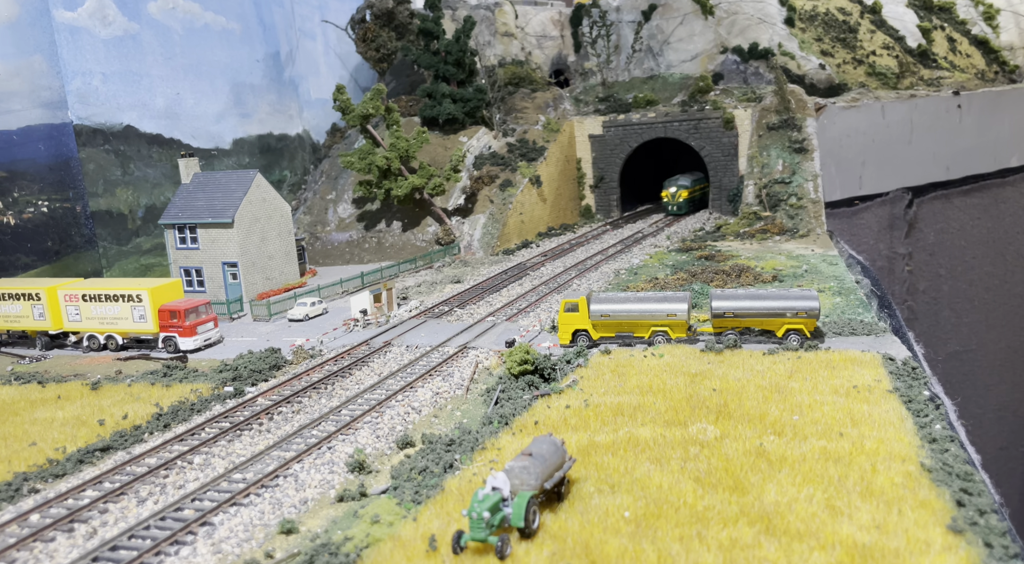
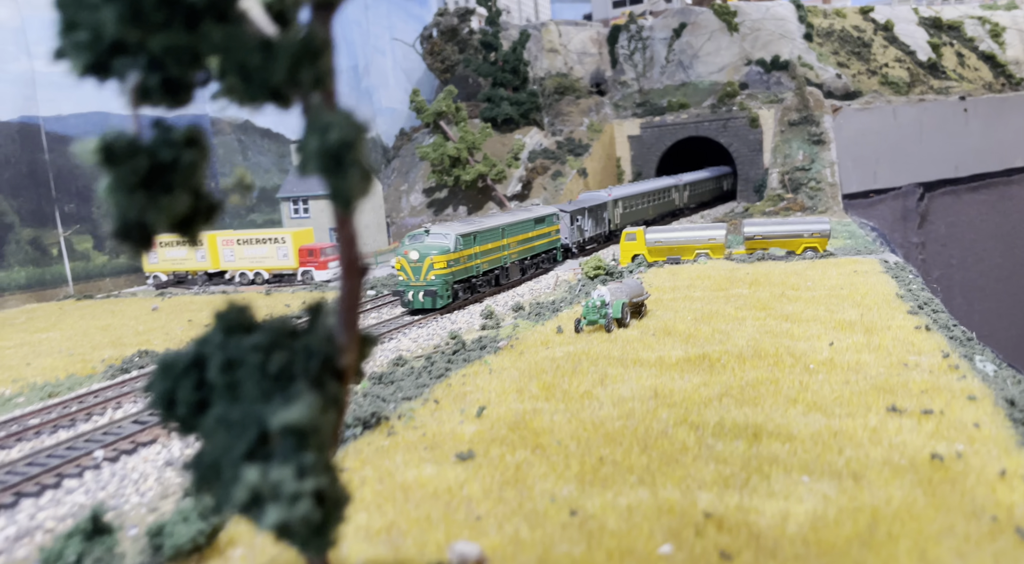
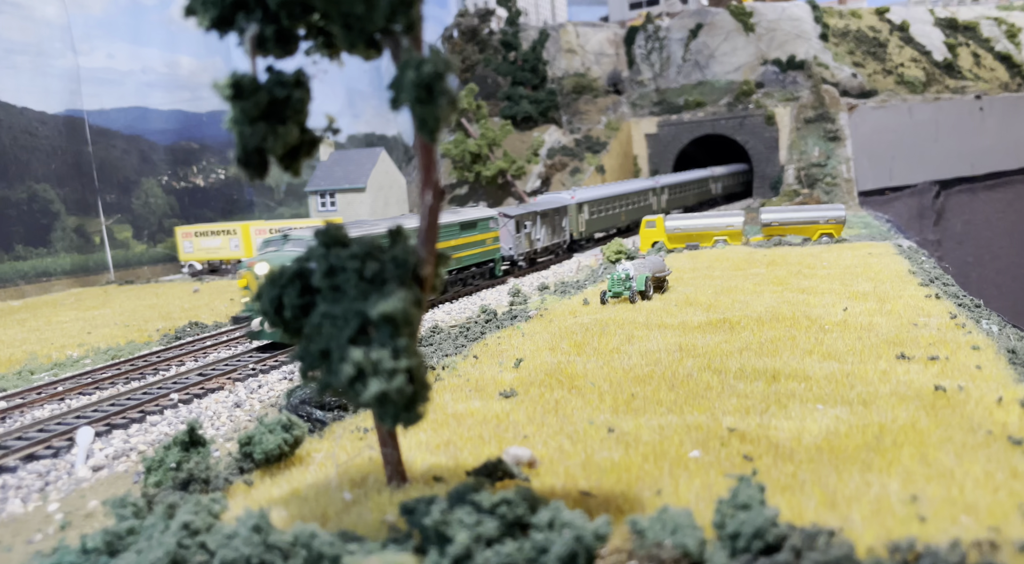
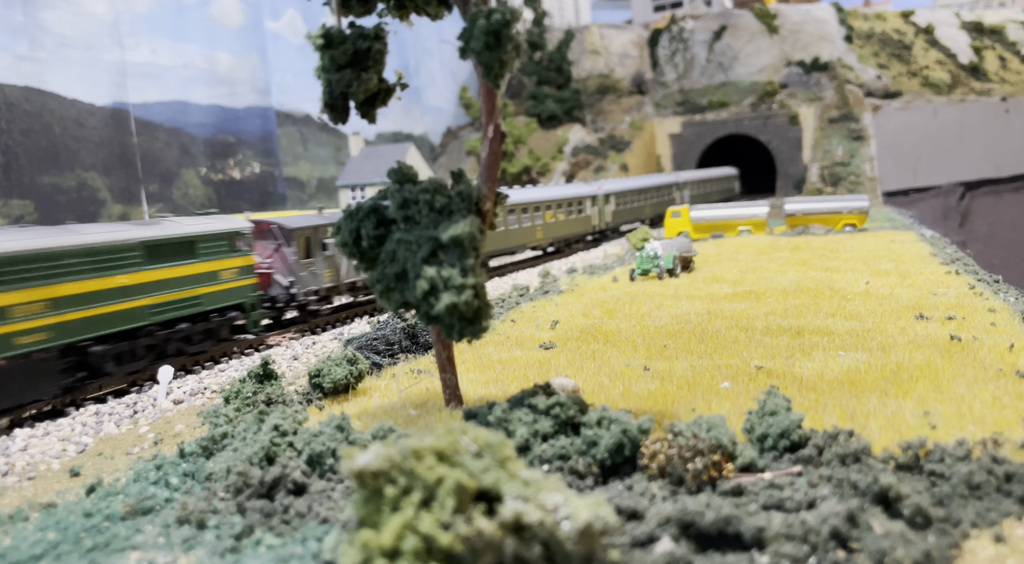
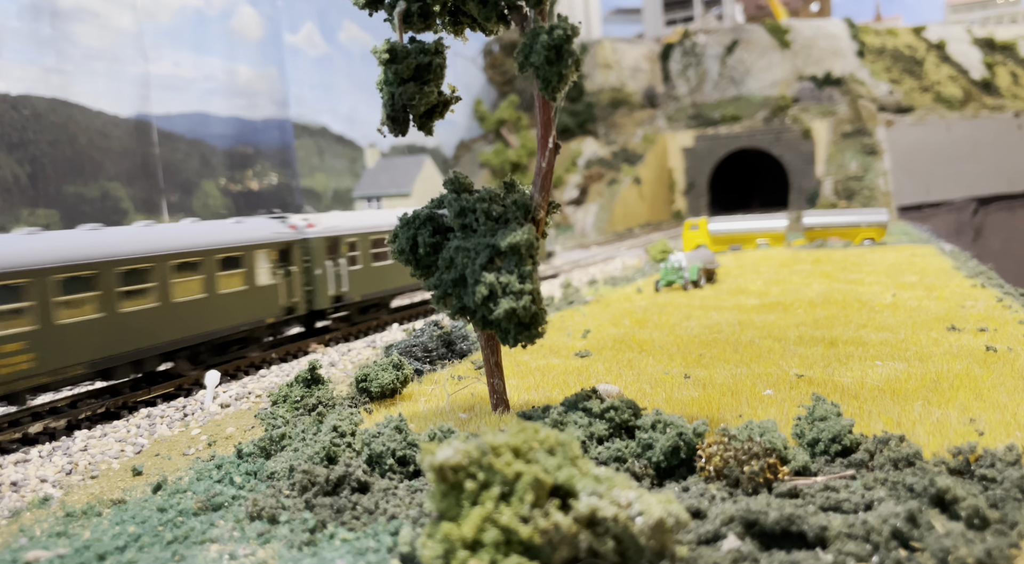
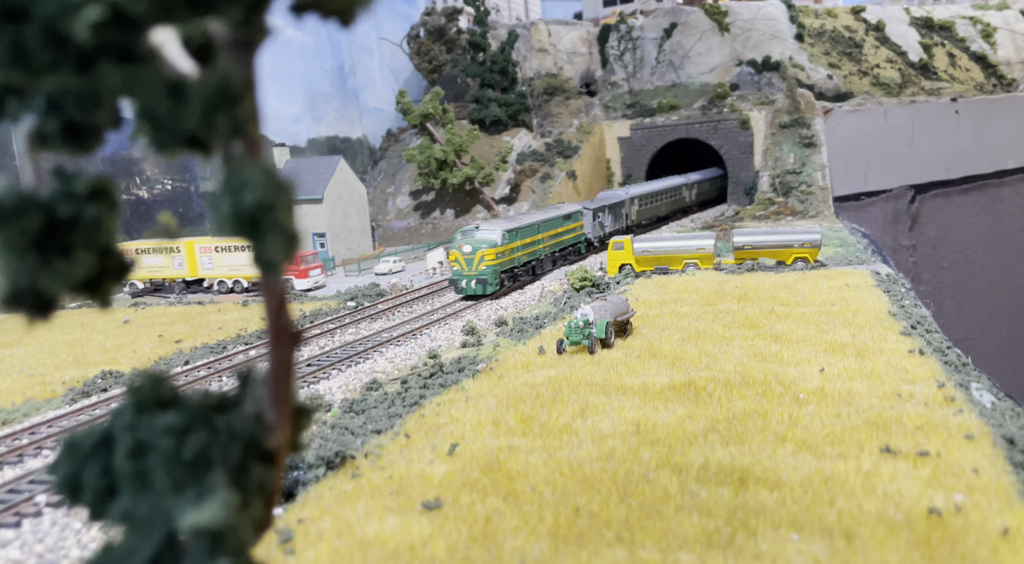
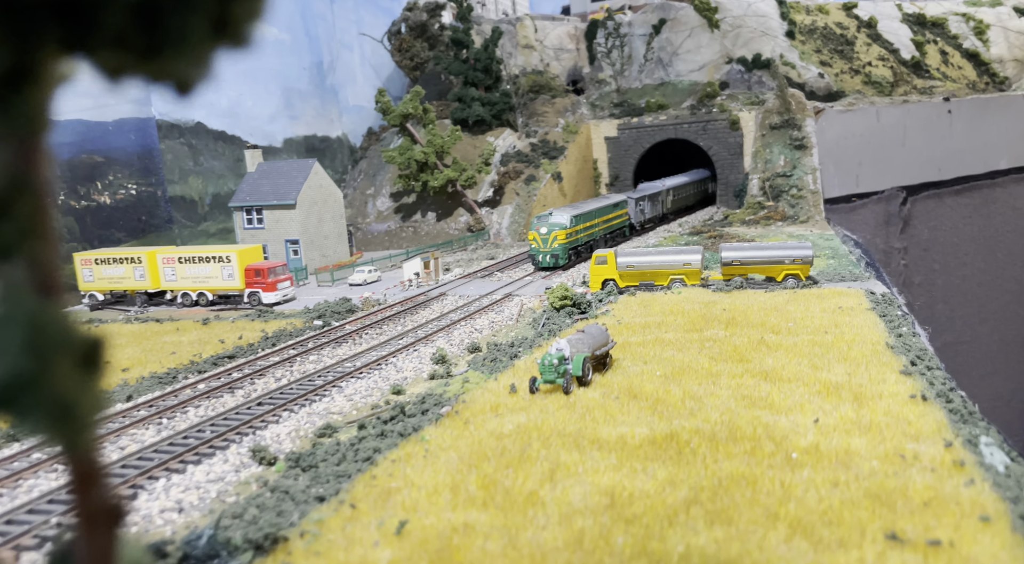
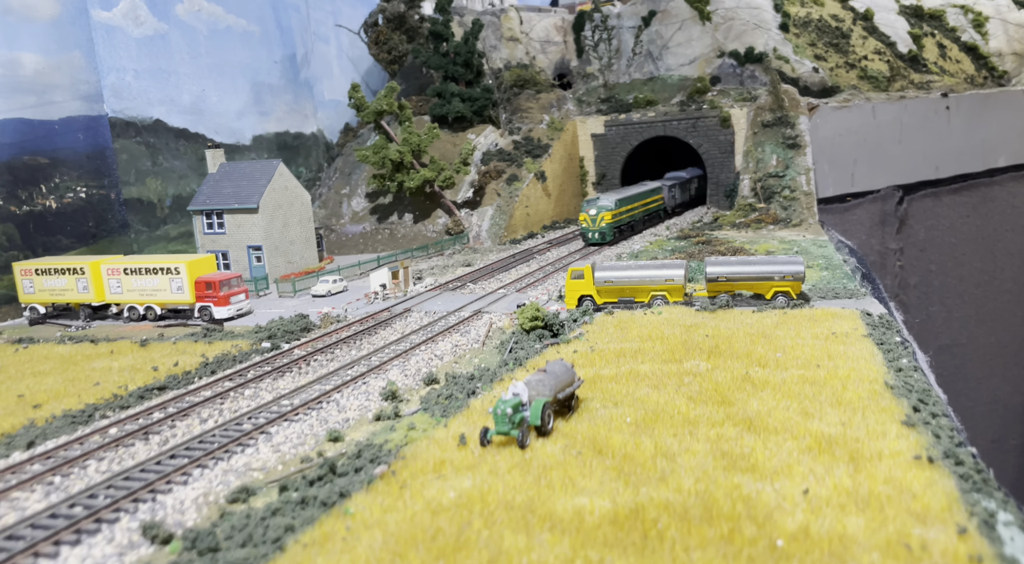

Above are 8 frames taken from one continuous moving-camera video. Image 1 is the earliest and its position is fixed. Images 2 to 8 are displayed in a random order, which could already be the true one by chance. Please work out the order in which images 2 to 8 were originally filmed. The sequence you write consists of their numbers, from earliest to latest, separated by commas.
8, 7, 6, 2, 3, 4, 5
